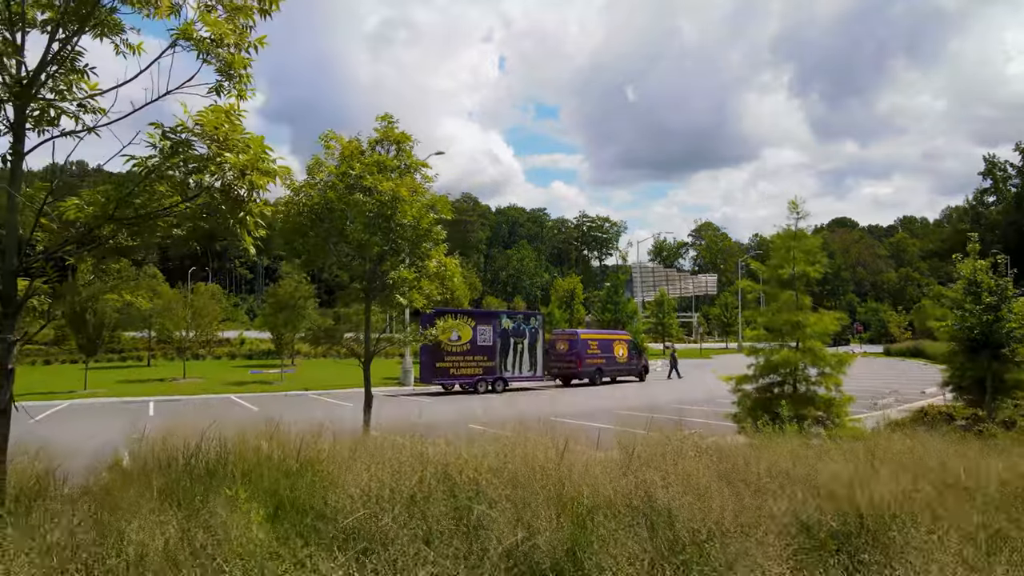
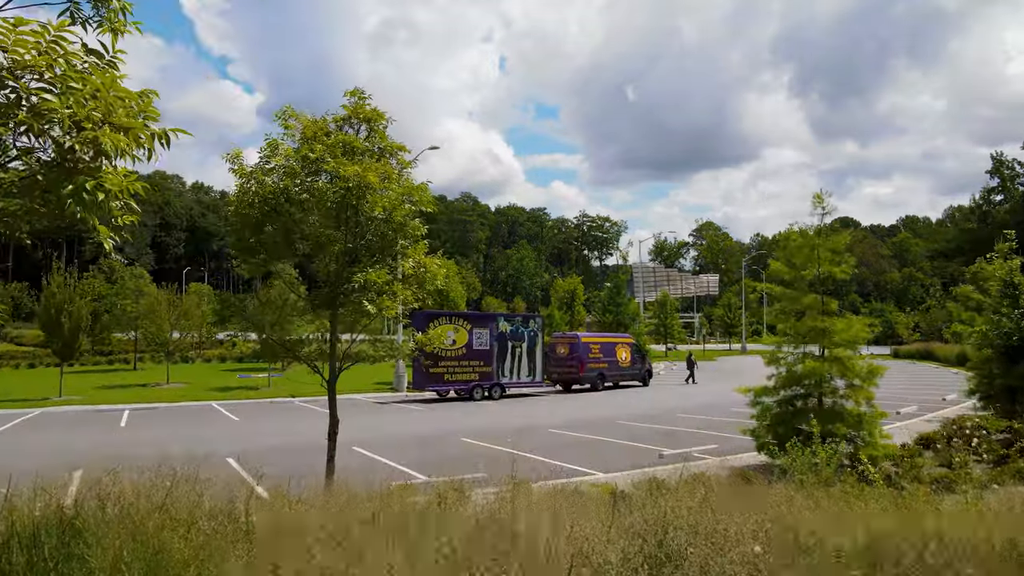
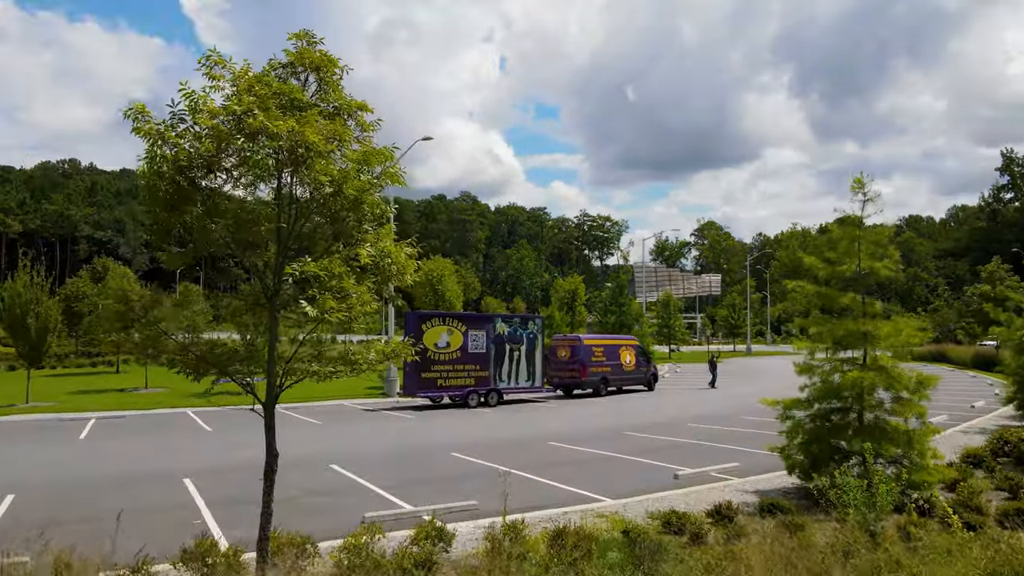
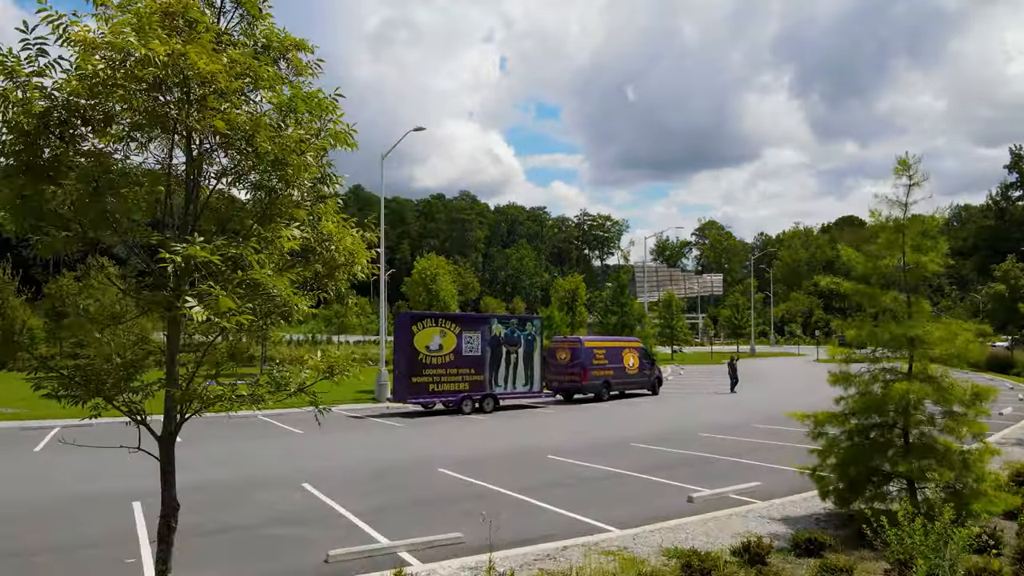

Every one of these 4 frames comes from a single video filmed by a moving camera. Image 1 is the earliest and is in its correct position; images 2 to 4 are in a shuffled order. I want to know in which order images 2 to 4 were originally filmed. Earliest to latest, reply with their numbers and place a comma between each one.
2, 3, 4
